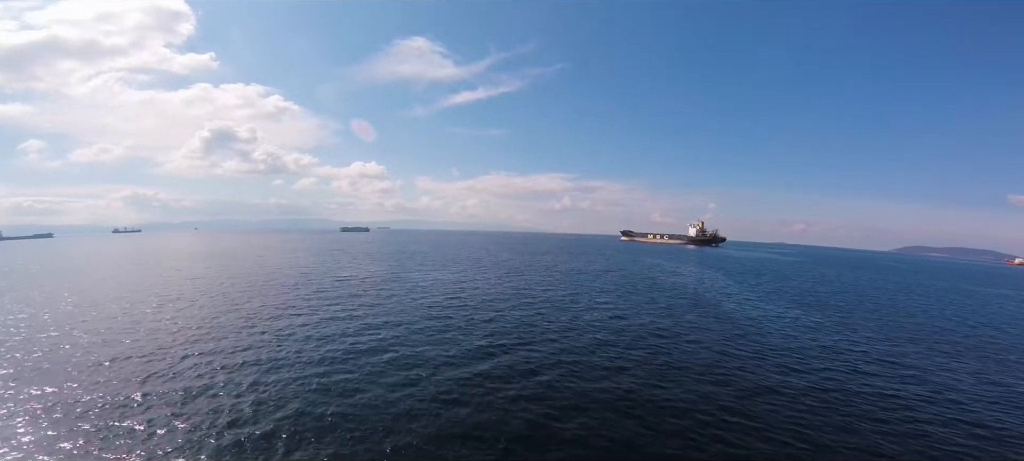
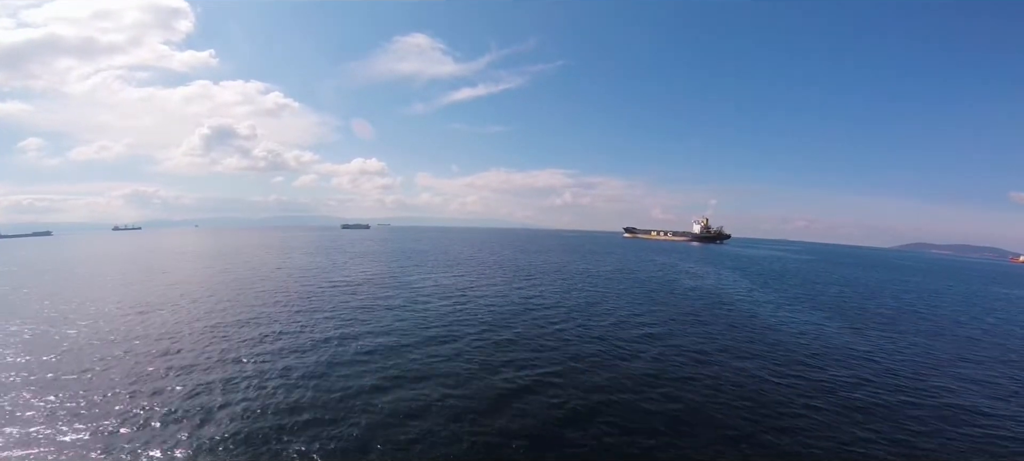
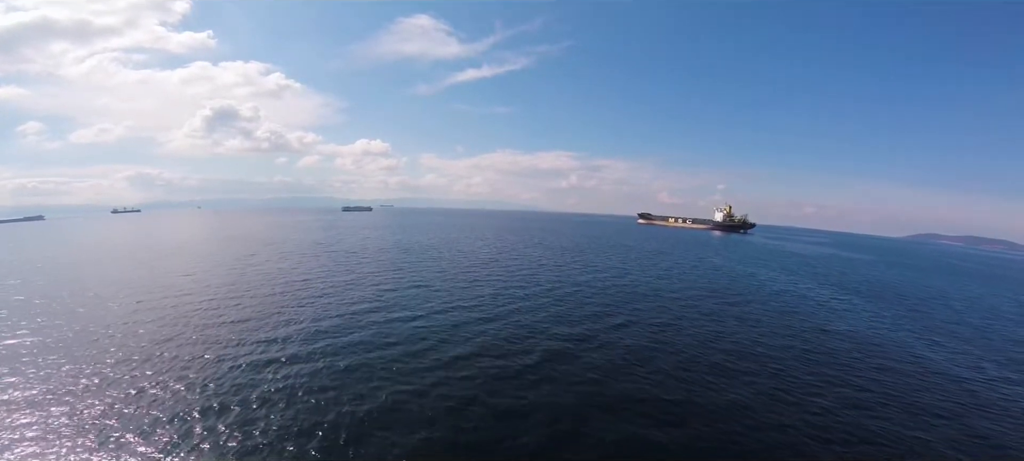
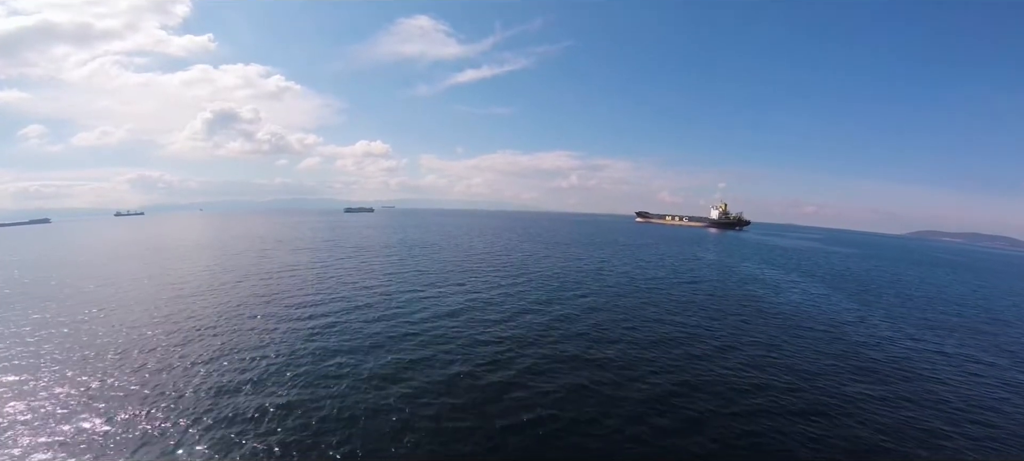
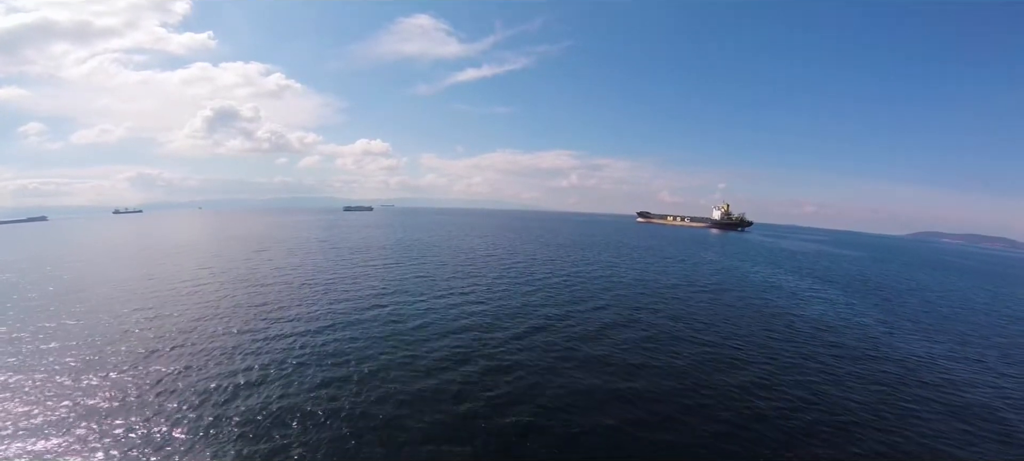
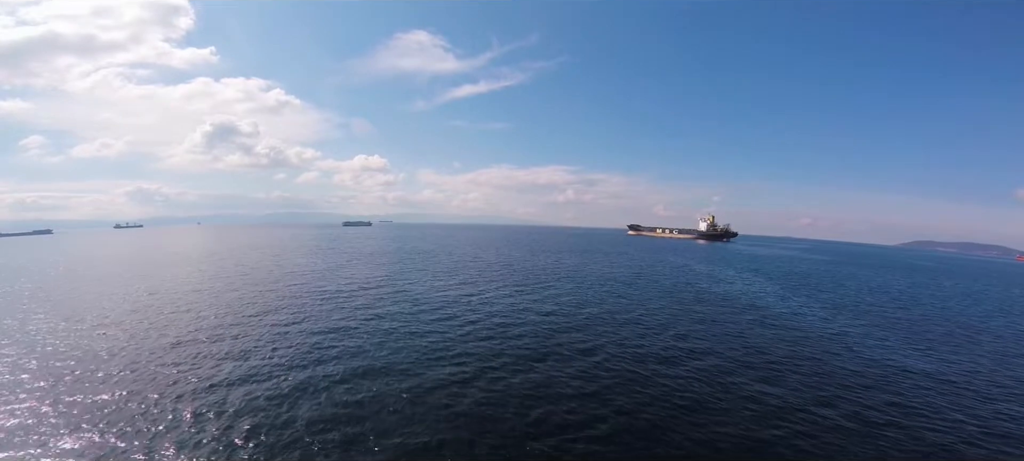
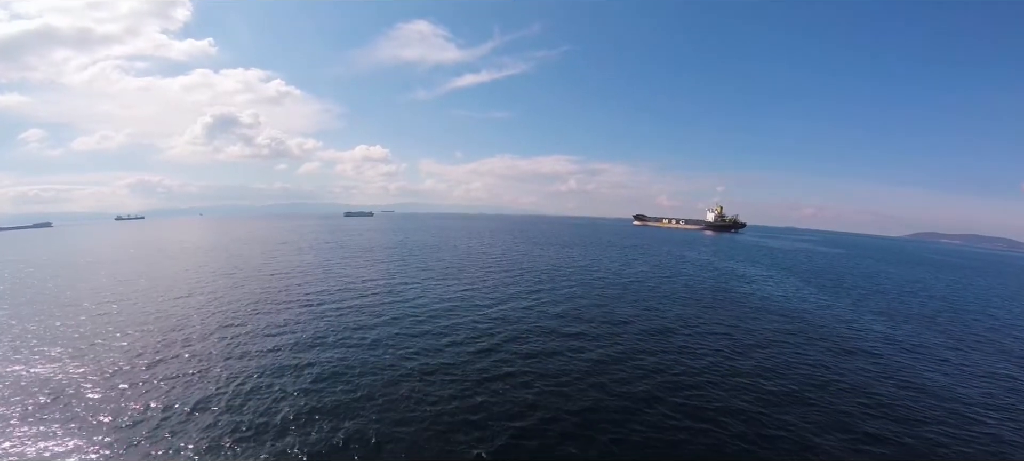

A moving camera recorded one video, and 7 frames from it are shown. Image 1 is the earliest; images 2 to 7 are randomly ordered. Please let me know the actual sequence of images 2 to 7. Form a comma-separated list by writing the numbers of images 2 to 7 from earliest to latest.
2, 6, 7, 4, 5, 3
